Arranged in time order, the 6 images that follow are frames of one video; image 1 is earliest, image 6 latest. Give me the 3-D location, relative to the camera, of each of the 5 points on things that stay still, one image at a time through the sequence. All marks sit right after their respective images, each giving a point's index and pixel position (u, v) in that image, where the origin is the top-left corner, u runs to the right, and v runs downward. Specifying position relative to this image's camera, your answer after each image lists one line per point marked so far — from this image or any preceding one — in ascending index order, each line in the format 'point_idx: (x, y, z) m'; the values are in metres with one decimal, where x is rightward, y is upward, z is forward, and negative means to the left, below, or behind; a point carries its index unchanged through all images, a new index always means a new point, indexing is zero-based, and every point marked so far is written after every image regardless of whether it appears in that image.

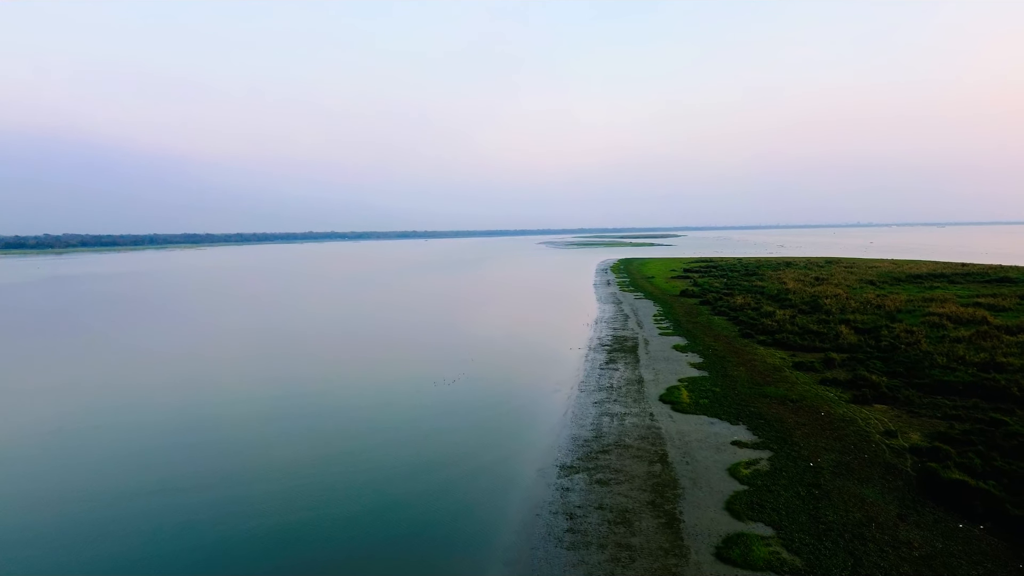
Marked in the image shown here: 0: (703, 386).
0: (+5.2, -2.7, +13.6) m
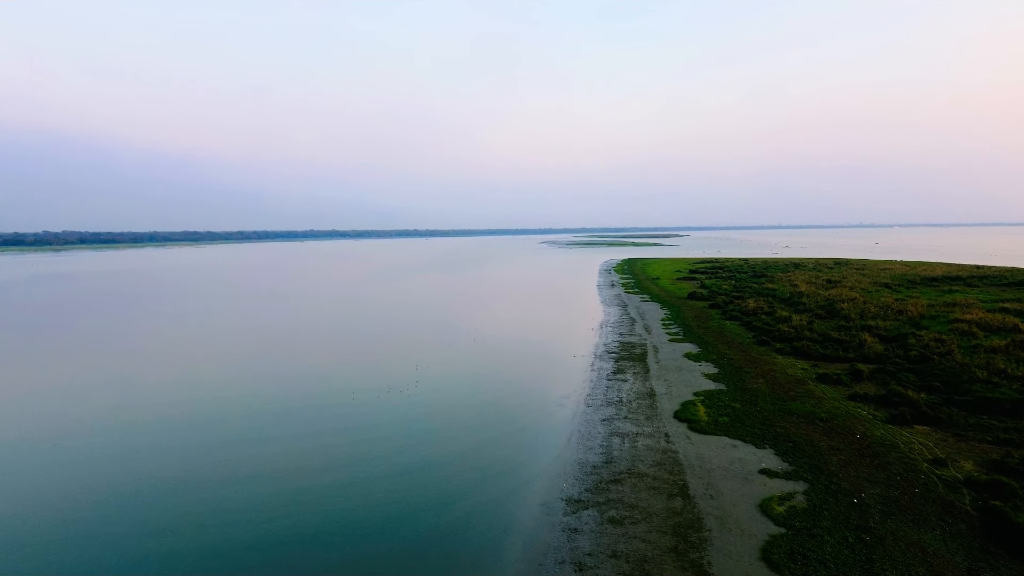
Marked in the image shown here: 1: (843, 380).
0: (+5.2, -2.8, +12.4) m
1: (+8.9, -2.5, +13.4) m
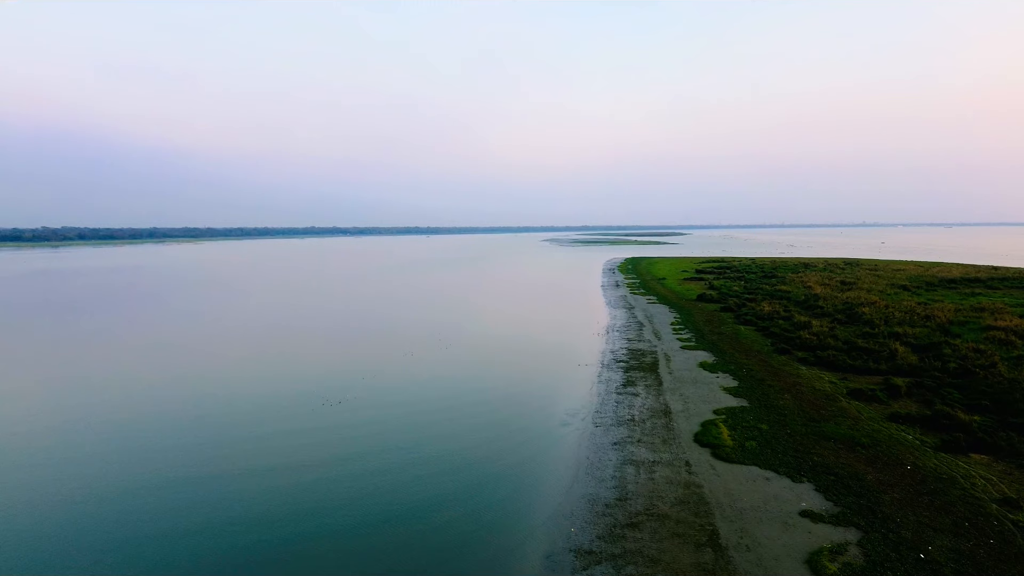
0: (+5.2, -3.0, +11.1) m
1: (+8.9, -2.6, +12.1) m
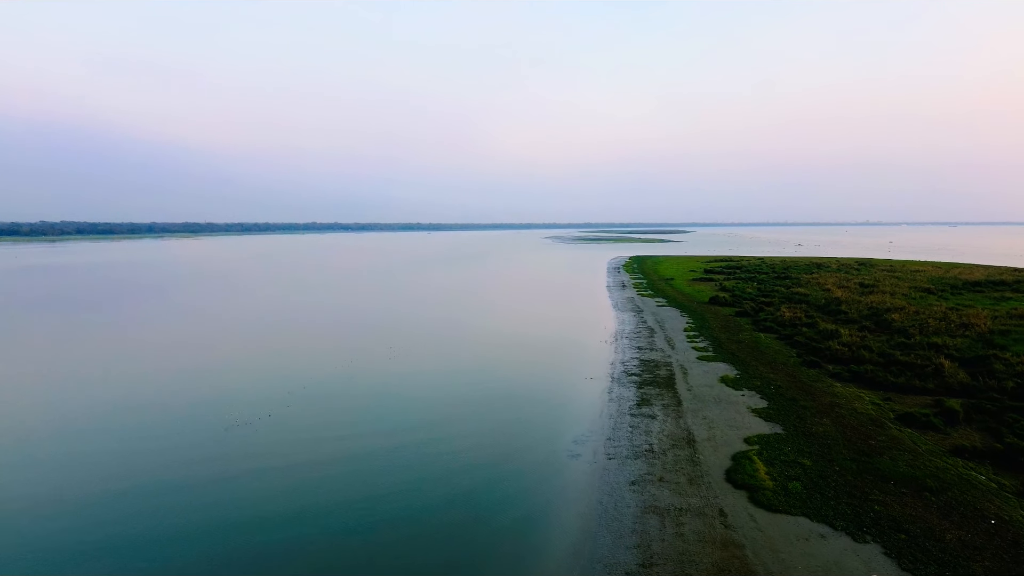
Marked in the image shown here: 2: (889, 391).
0: (+5.2, -3.2, +9.5) m
1: (+8.9, -2.9, +10.5) m
2: (+9.6, -2.6, +12.7) m
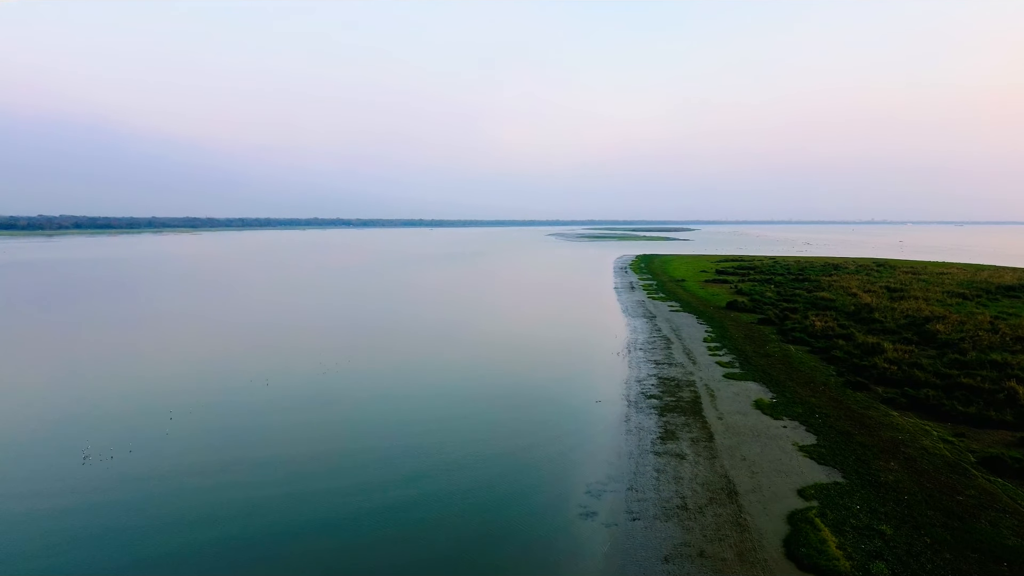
0: (+5.2, -3.4, +7.6) m
1: (+8.9, -3.2, +8.5) m
2: (+9.6, -2.9, +10.7) m
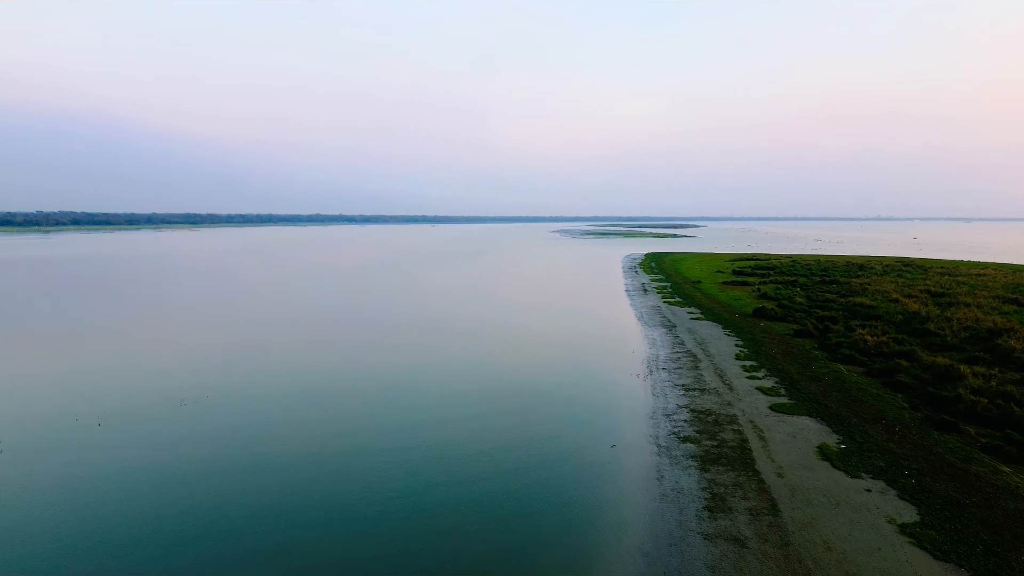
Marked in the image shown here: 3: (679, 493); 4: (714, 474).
0: (+5.1, -3.8, +5.0) m
1: (+8.9, -3.5, +5.9) m
2: (+9.6, -3.2, +8.1) m
3: (+2.8, -3.4, +8.3) m
4: (+3.6, -3.3, +8.9) m
